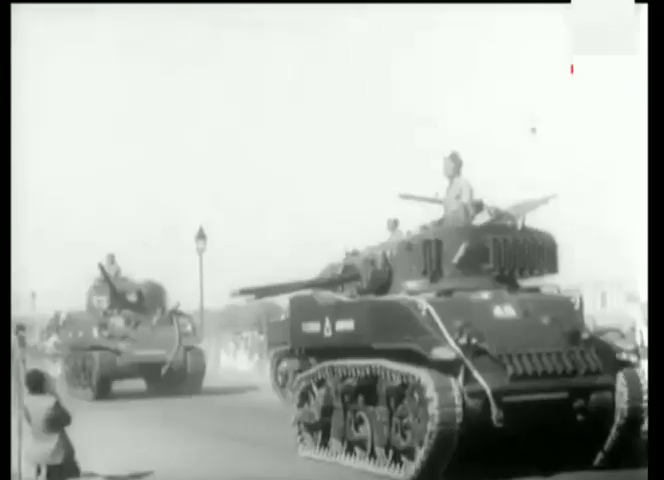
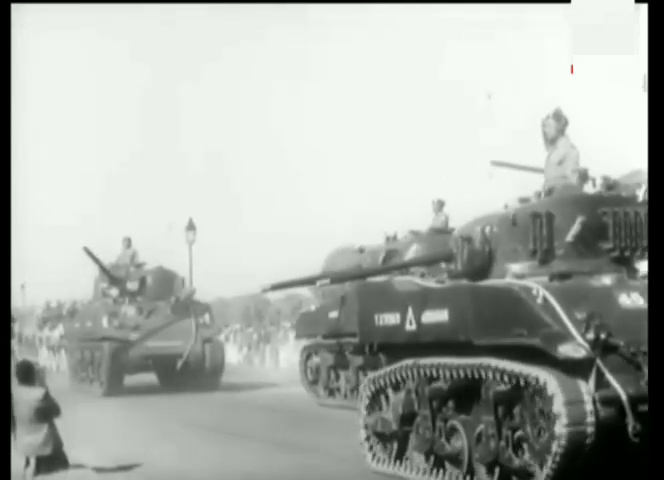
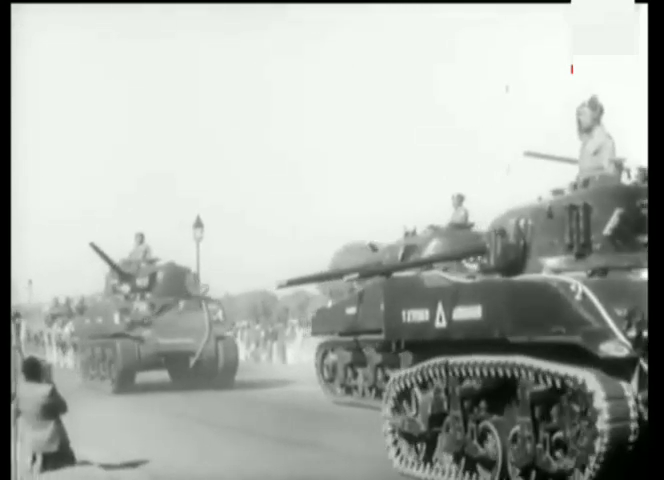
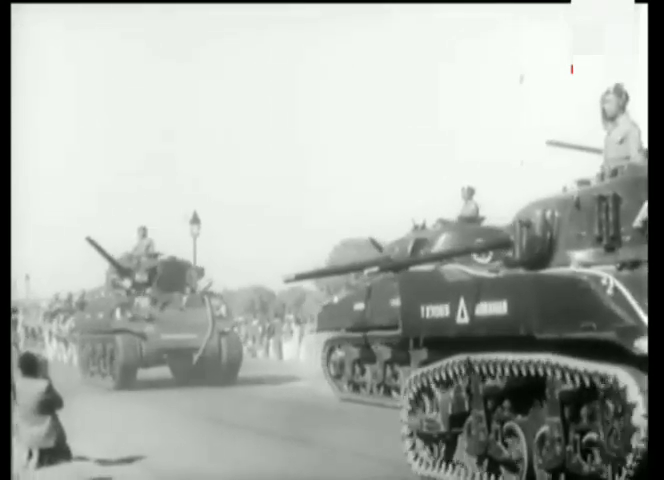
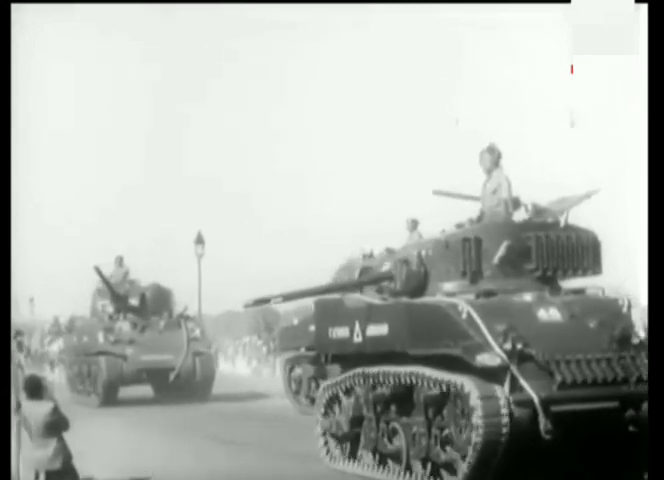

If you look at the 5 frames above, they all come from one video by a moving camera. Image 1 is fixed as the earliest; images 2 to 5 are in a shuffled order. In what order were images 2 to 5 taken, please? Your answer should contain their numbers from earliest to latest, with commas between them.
5, 2, 3, 4
